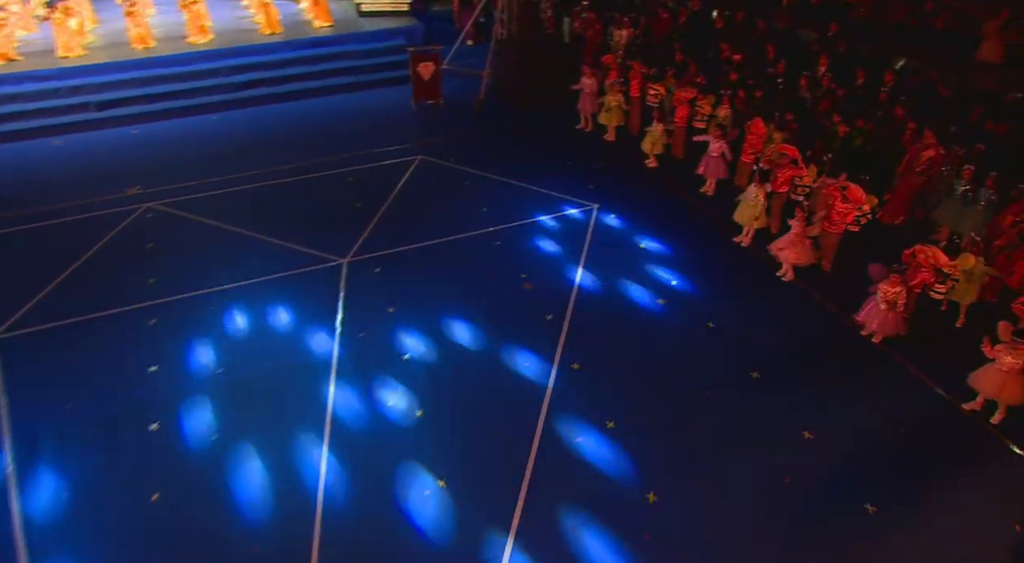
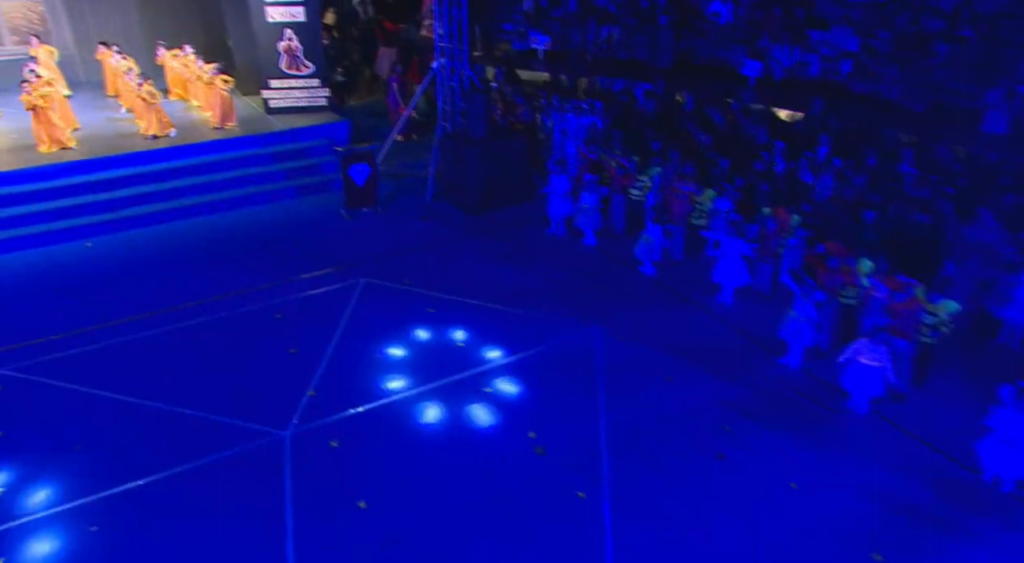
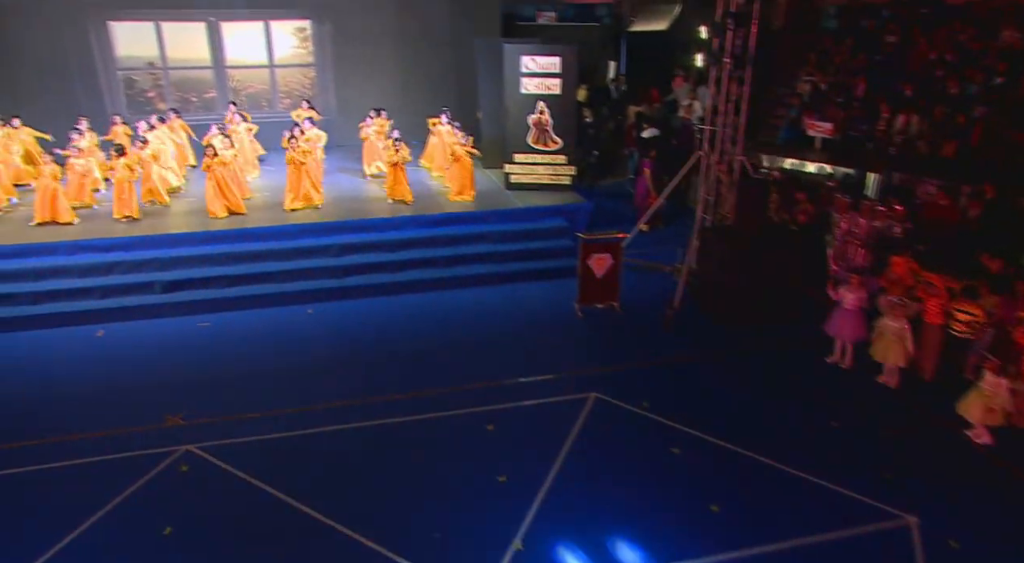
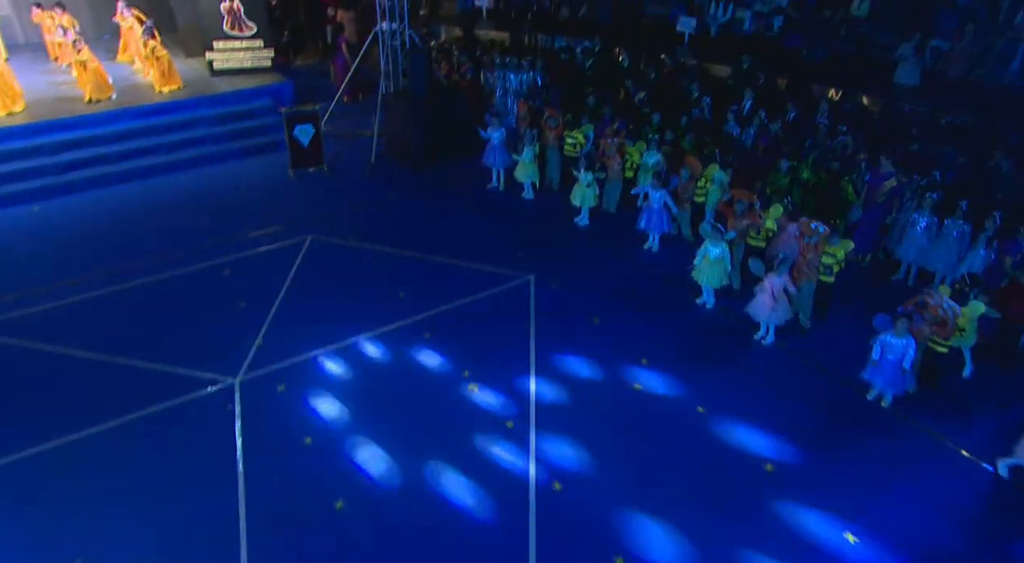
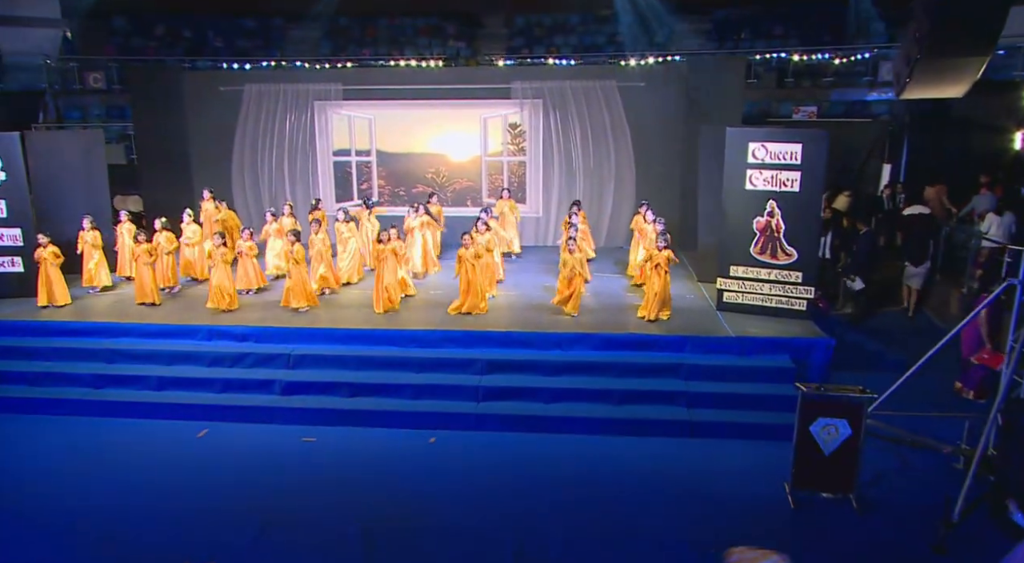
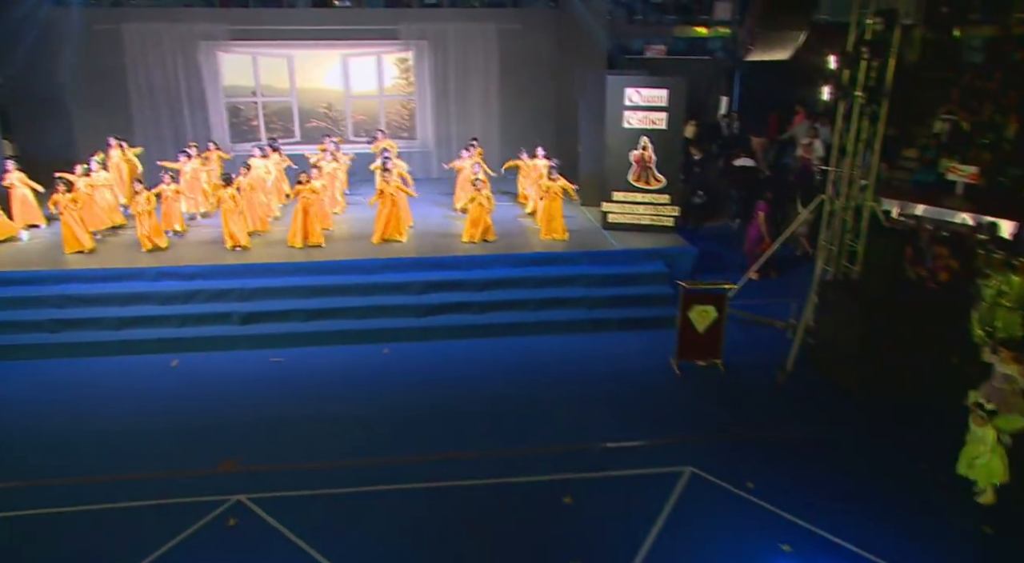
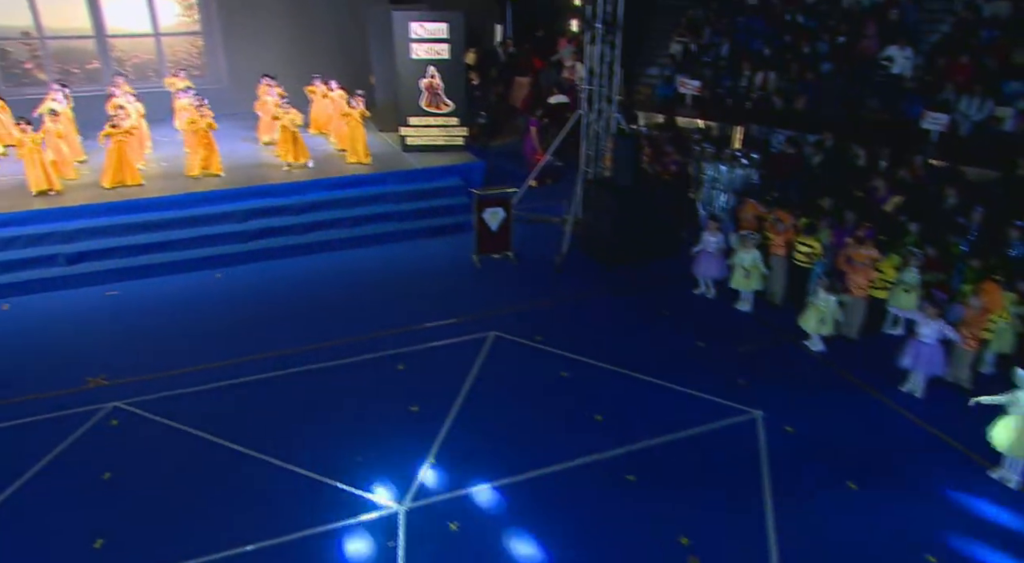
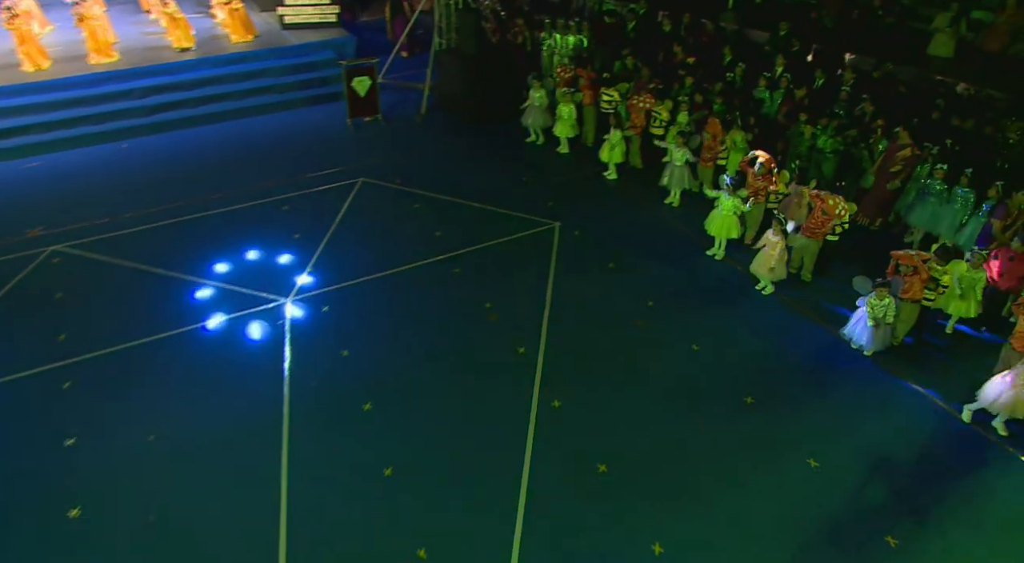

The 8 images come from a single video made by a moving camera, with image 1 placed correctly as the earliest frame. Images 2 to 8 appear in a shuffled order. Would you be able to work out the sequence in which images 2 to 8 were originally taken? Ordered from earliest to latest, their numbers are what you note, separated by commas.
8, 4, 2, 7, 3, 6, 5
